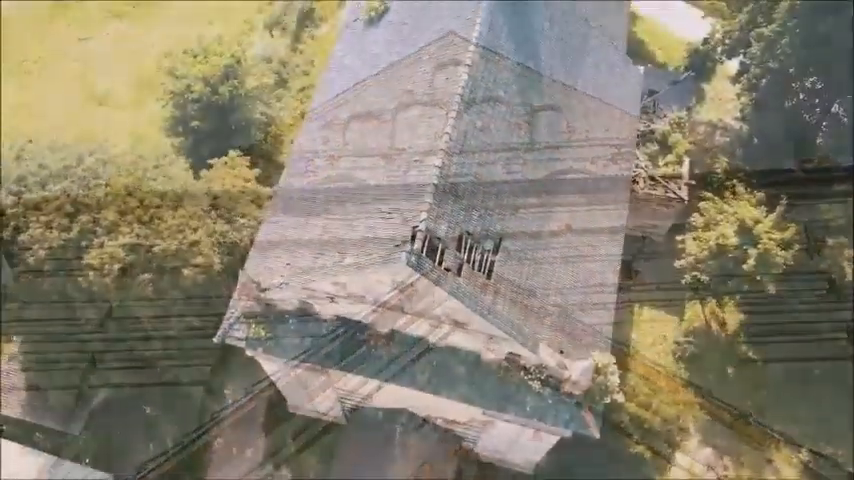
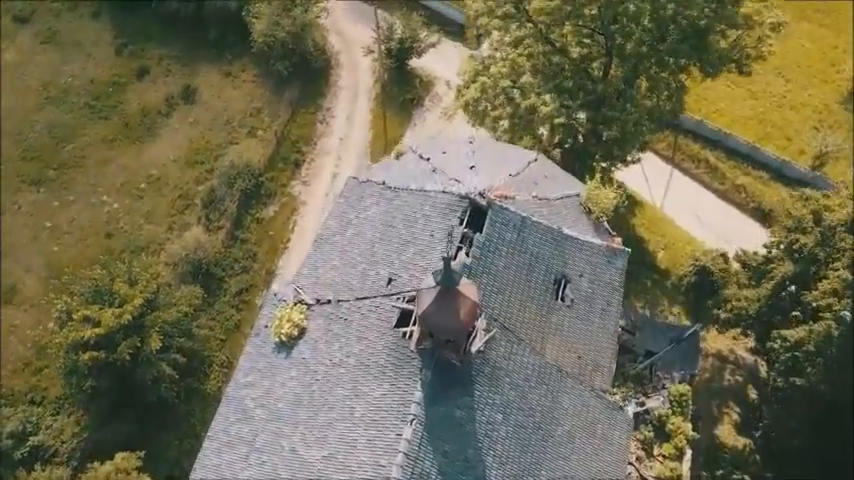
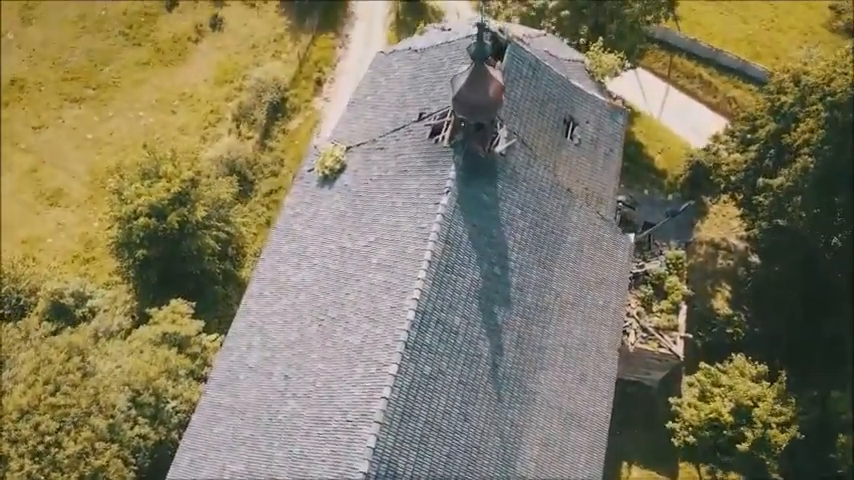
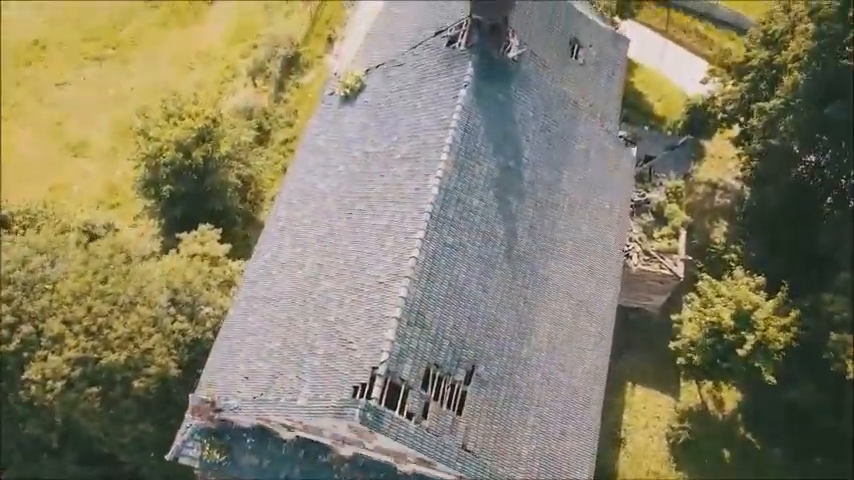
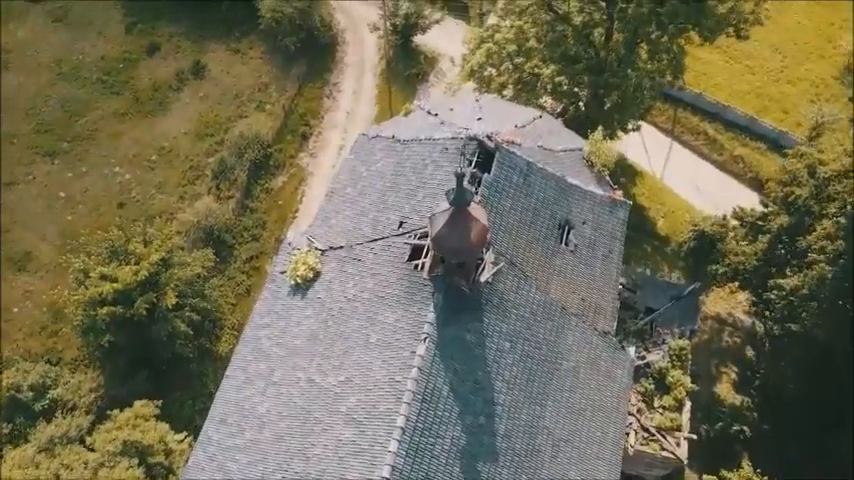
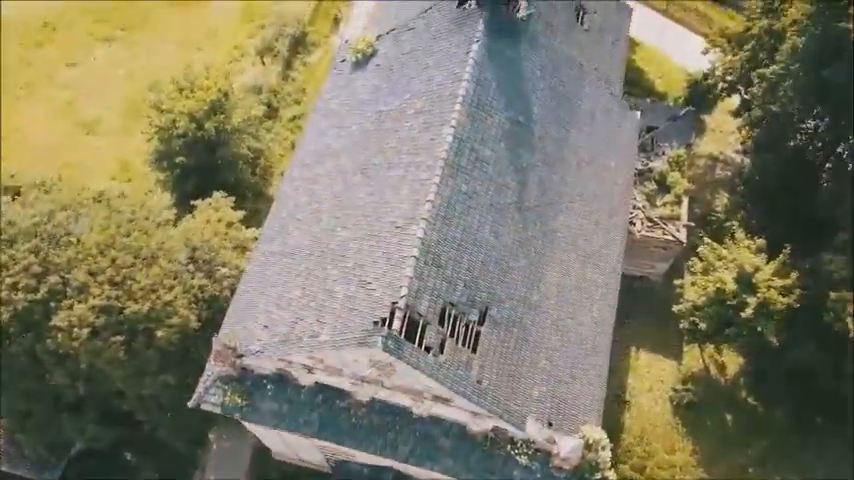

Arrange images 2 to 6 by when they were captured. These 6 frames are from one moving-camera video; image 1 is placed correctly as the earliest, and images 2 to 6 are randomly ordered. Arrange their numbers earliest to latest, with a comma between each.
6, 4, 3, 5, 2
